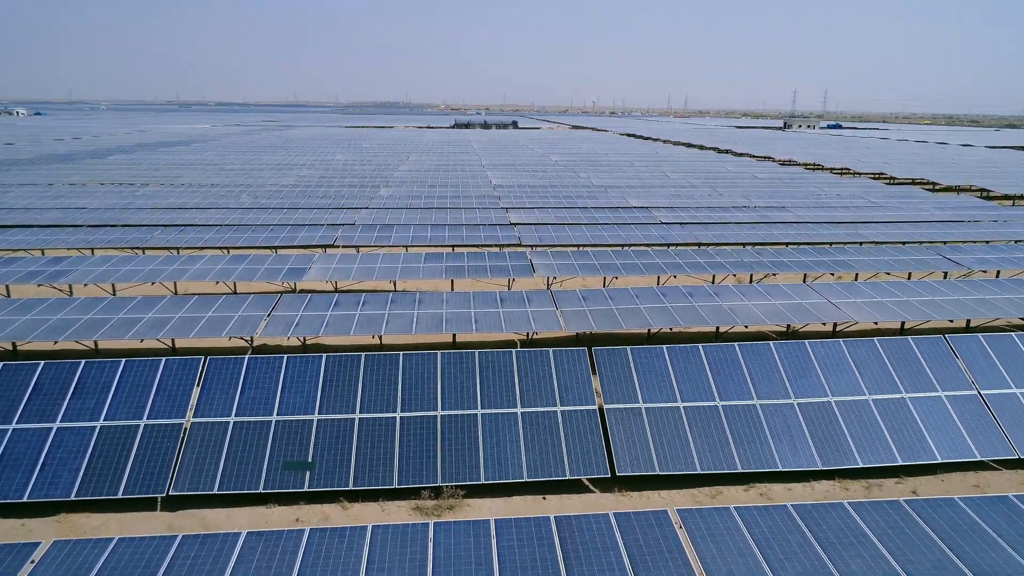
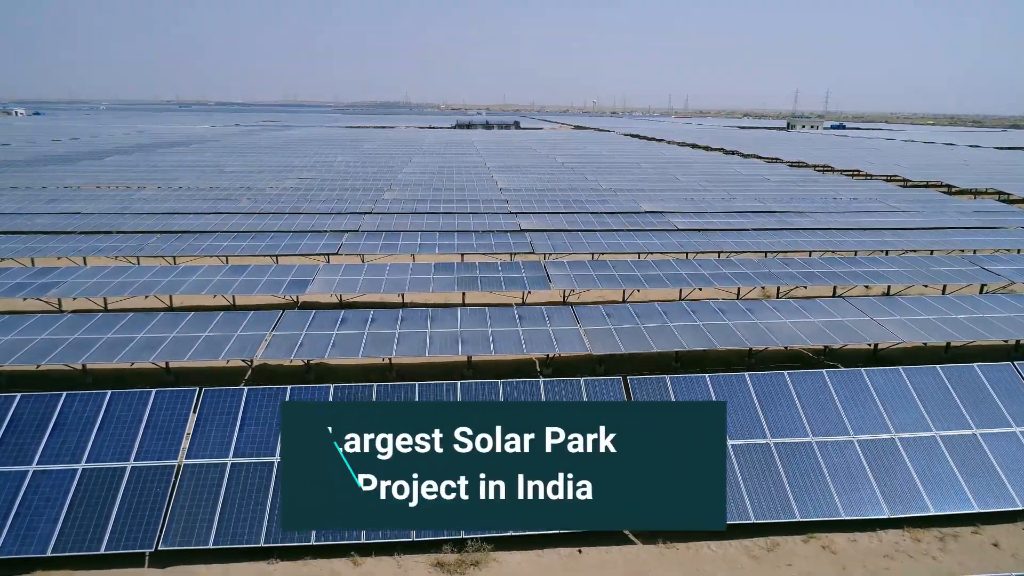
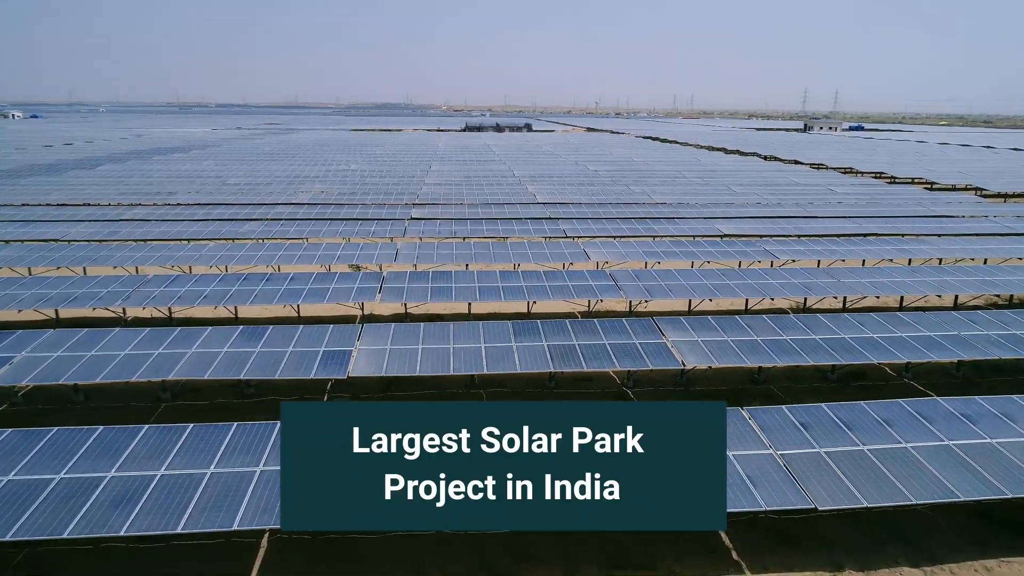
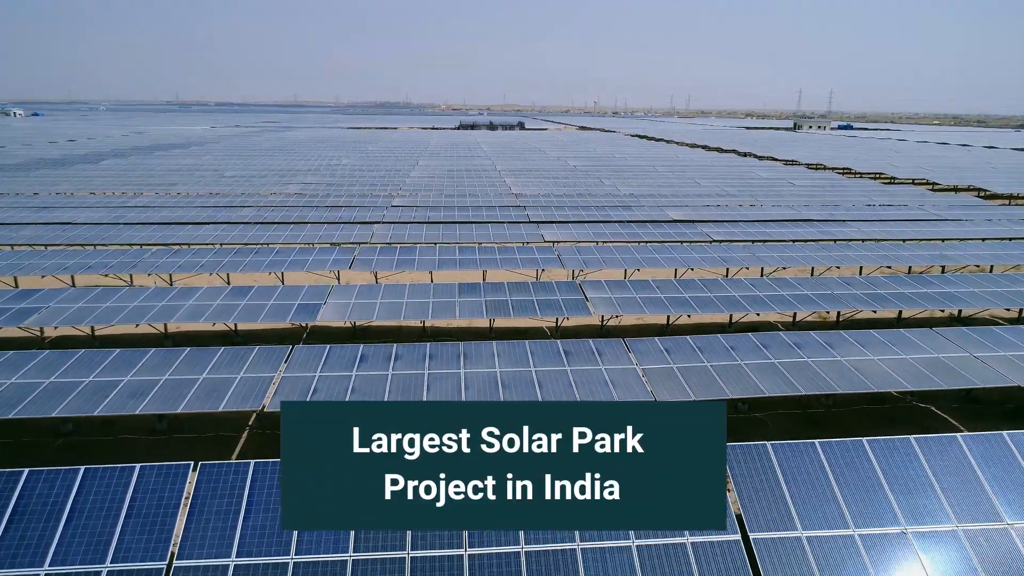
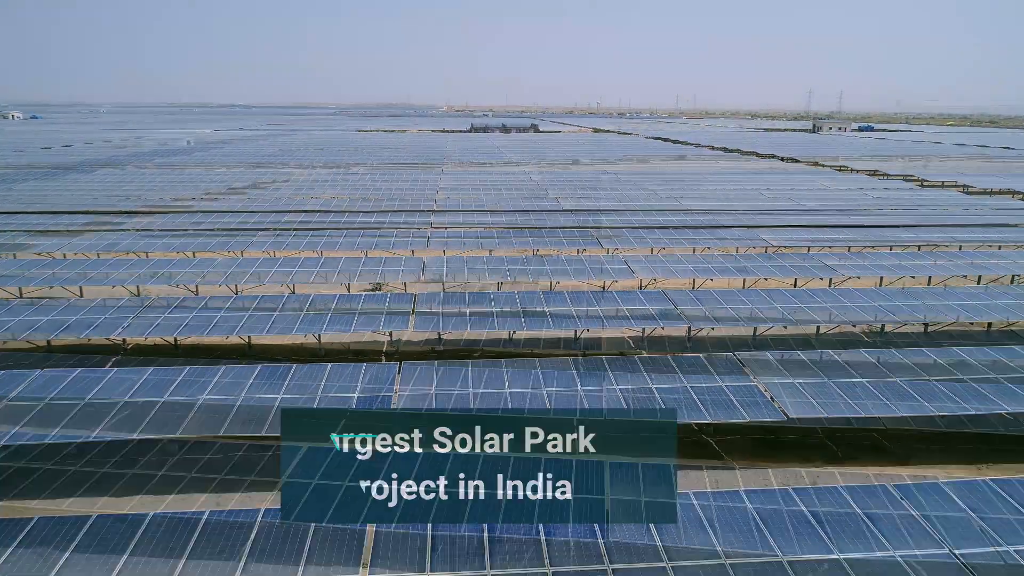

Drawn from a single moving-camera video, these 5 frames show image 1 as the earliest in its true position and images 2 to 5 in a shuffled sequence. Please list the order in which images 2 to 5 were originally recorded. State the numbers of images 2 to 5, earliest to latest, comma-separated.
2, 4, 3, 5
